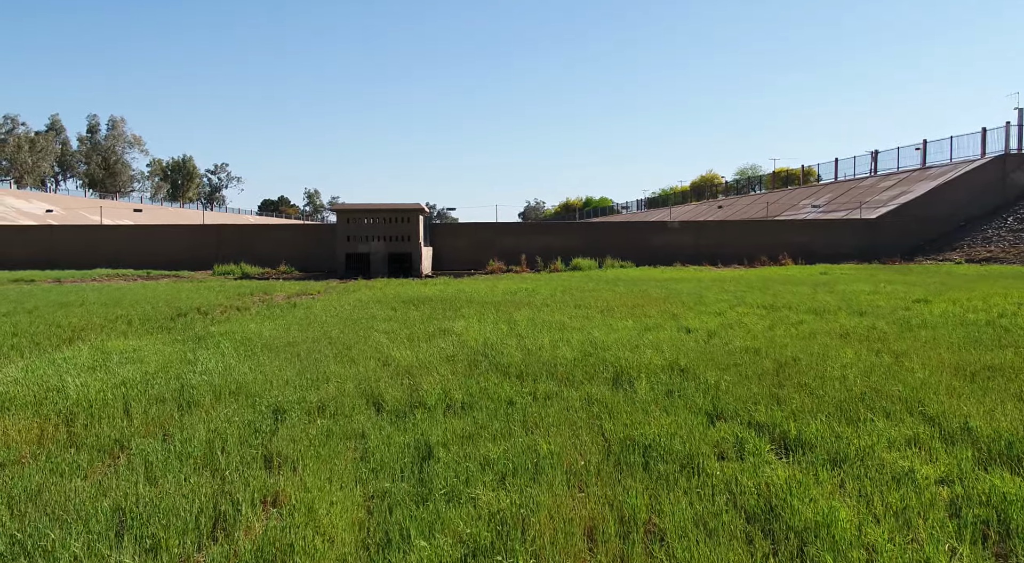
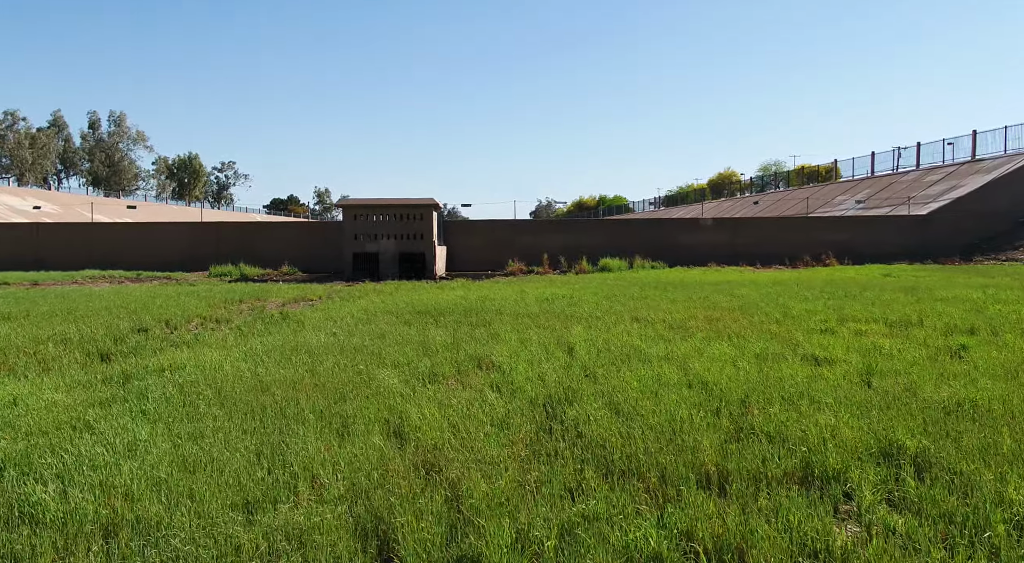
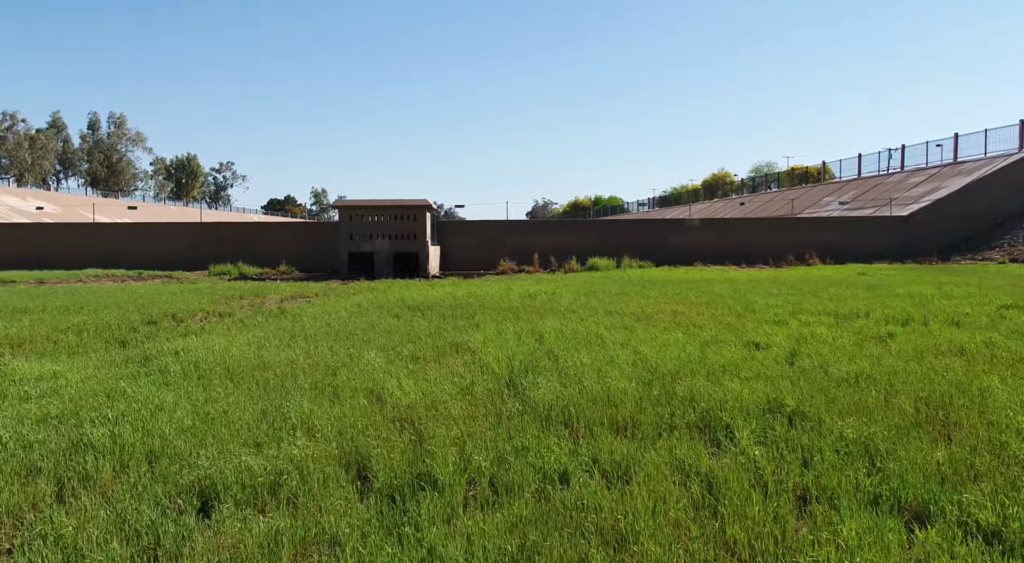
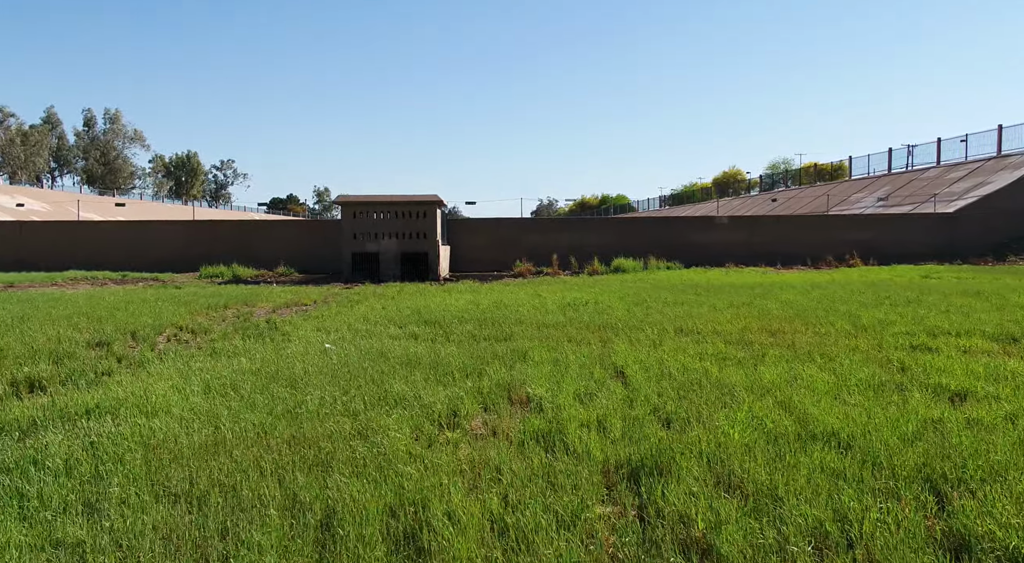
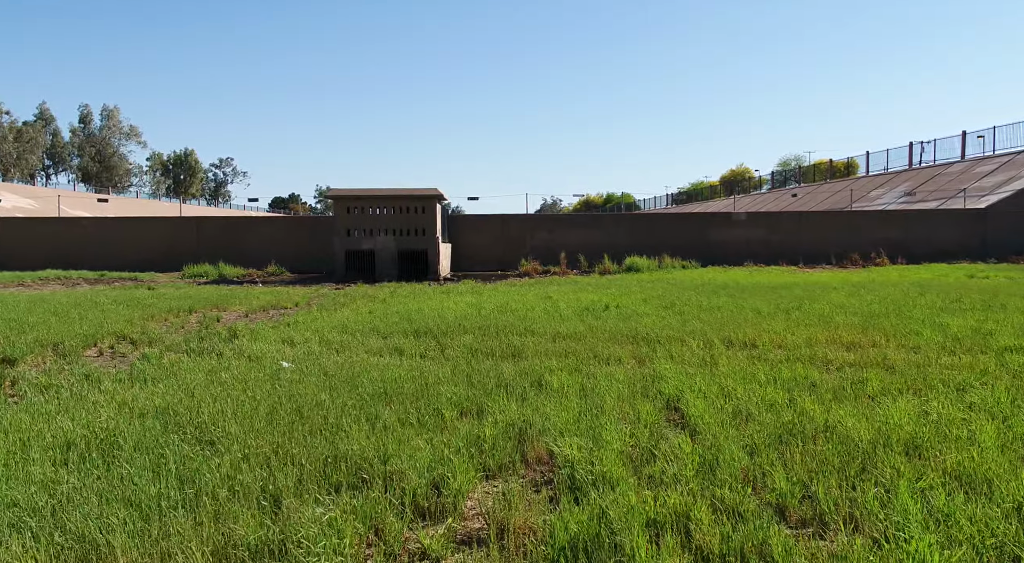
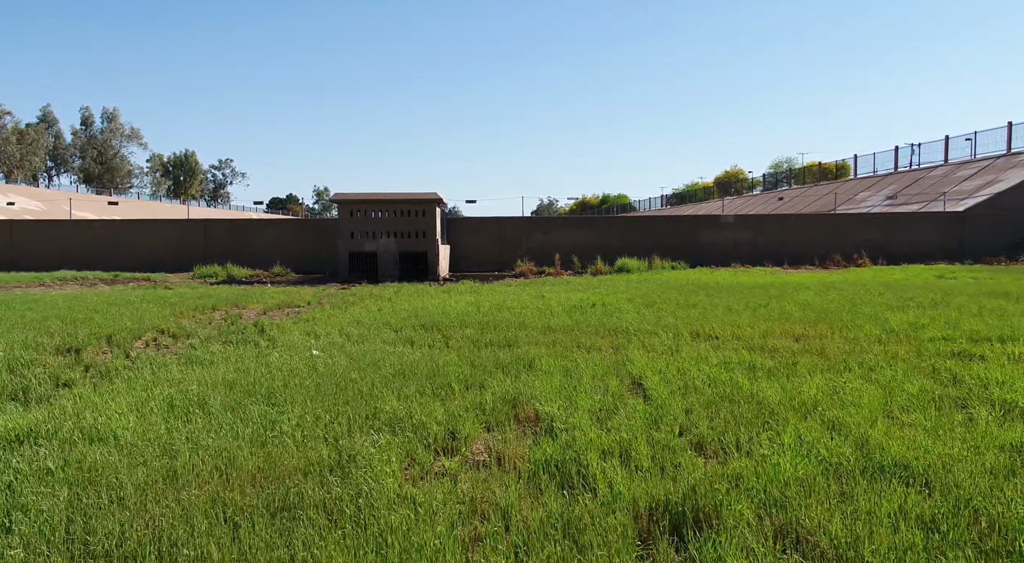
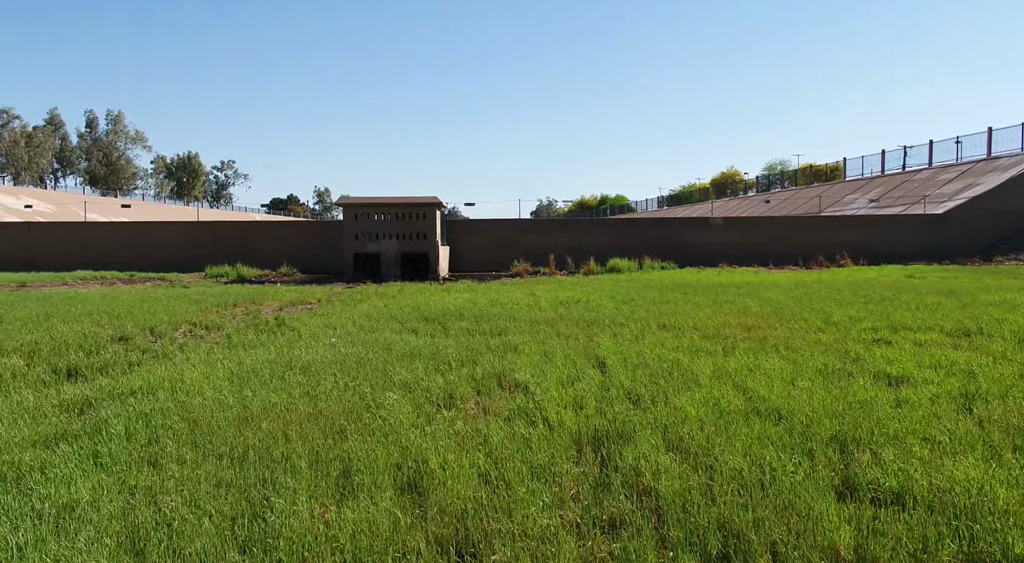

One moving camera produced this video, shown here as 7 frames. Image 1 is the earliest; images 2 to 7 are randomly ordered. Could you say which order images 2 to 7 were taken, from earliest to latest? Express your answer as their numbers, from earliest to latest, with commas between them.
3, 2, 7, 4, 6, 5
